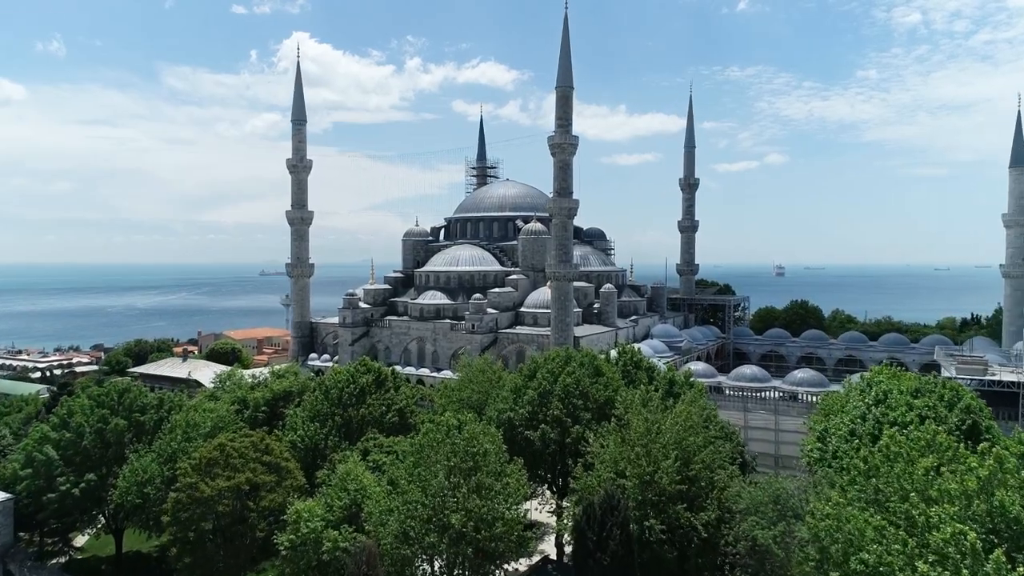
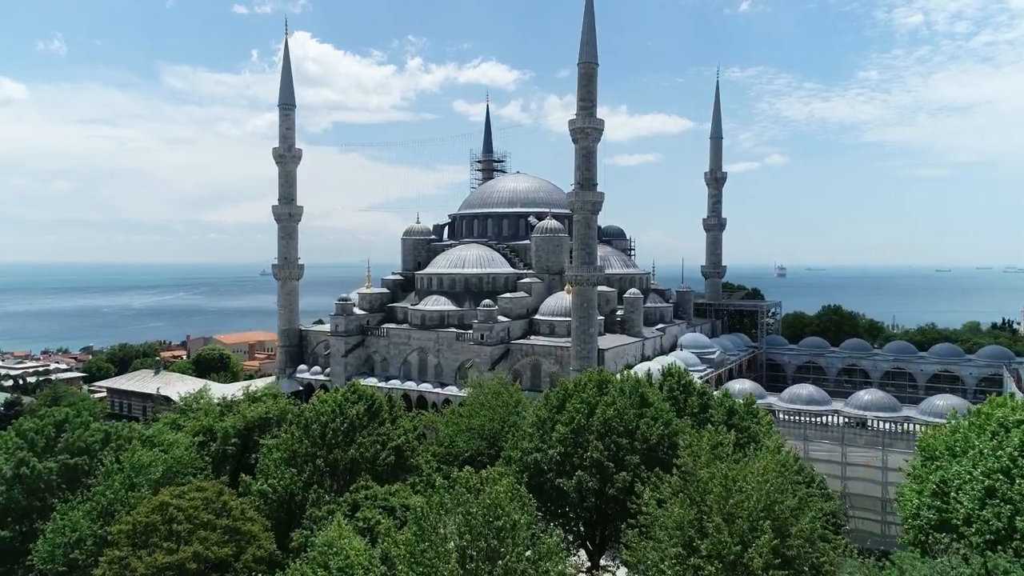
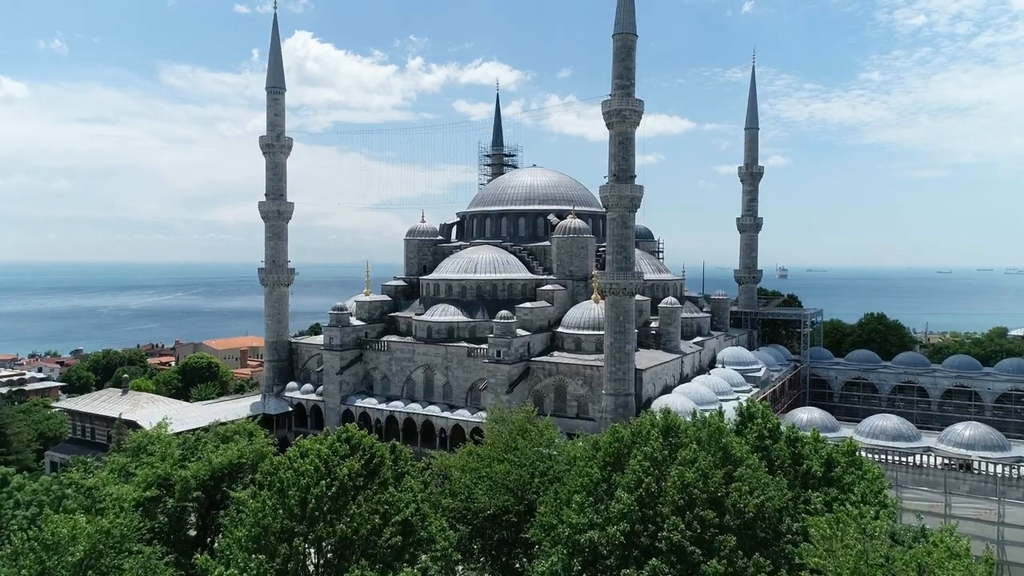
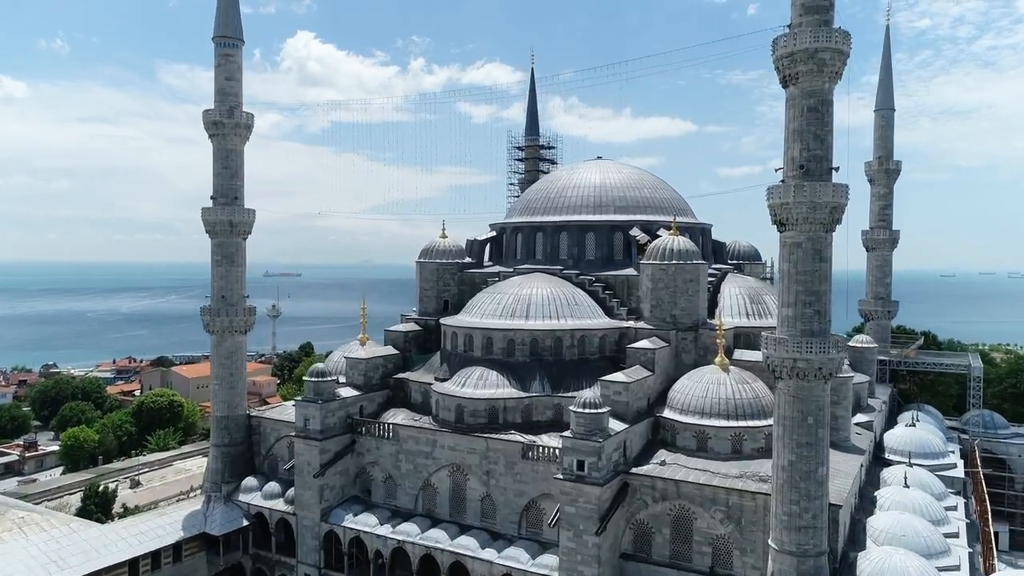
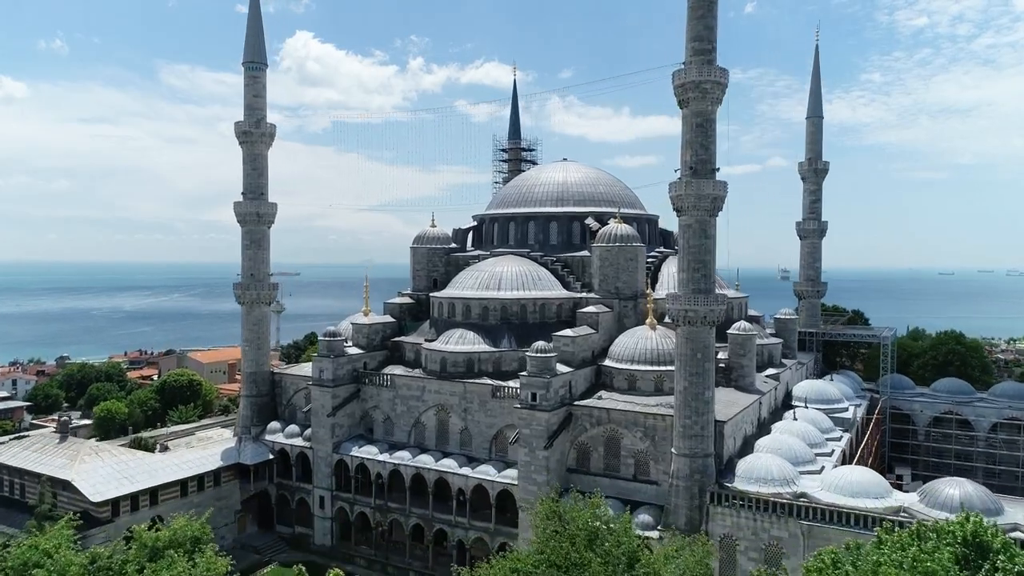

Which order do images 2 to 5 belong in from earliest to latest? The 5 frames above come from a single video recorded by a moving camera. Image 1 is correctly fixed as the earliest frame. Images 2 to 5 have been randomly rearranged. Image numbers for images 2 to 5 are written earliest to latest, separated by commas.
2, 3, 5, 4
